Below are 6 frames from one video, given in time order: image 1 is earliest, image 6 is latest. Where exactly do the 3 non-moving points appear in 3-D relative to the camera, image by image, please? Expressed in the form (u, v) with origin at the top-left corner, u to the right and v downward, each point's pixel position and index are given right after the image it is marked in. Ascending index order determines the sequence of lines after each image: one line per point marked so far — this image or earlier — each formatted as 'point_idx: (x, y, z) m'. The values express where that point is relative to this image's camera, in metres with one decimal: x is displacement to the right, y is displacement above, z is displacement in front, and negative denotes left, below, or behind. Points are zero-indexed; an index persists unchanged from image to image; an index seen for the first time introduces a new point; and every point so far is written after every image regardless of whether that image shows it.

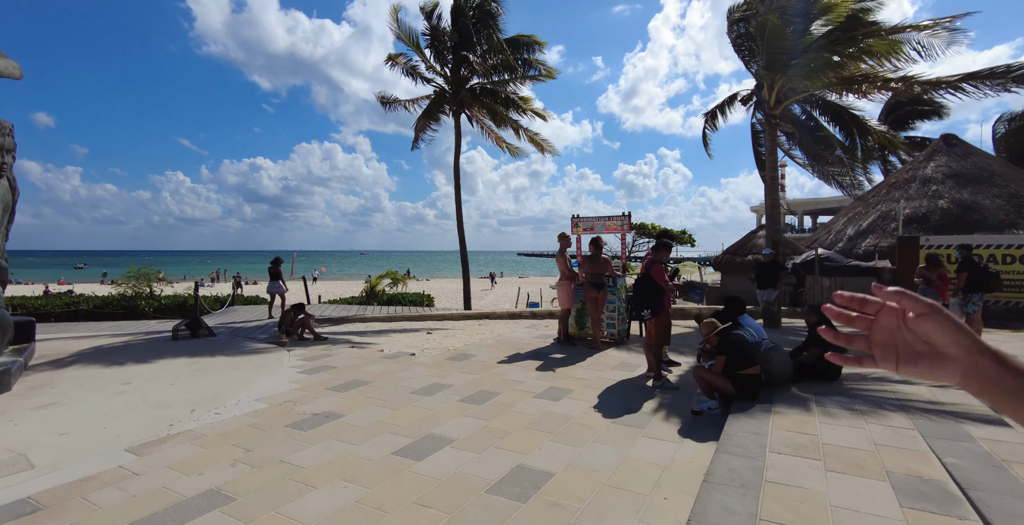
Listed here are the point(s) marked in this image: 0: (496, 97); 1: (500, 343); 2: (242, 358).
0: (-0.4, +4.5, +12.8) m
1: (-0.2, -1.3, +7.4) m
2: (-3.8, -1.3, +6.6) m
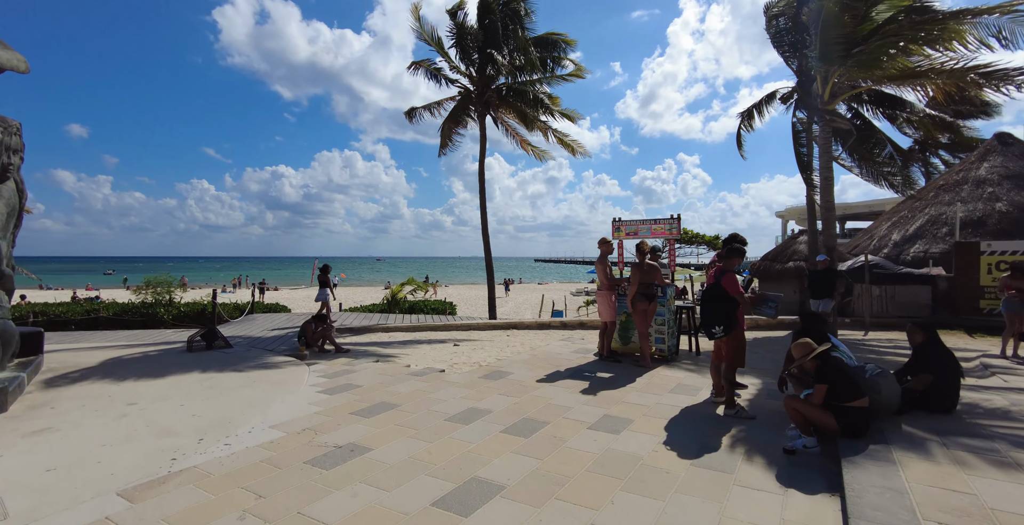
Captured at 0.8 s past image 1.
0: (+0.3, +4.3, +12.3) m
1: (+0.4, -1.4, +6.7) m
2: (-3.3, -1.4, +6.1) m
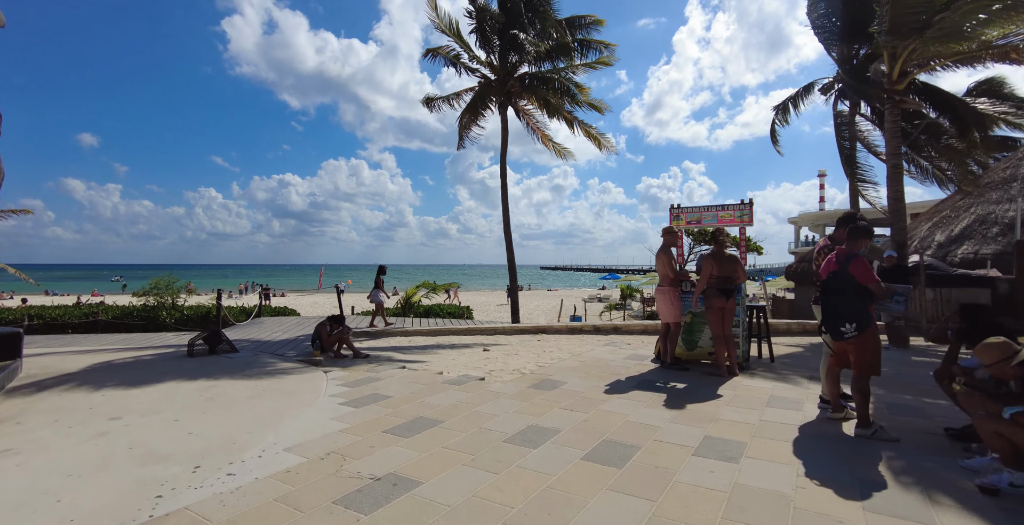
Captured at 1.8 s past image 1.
0: (+1.0, +4.4, +11.5) m
1: (+0.9, -1.3, +5.8) m
2: (-2.7, -1.3, +5.2) m
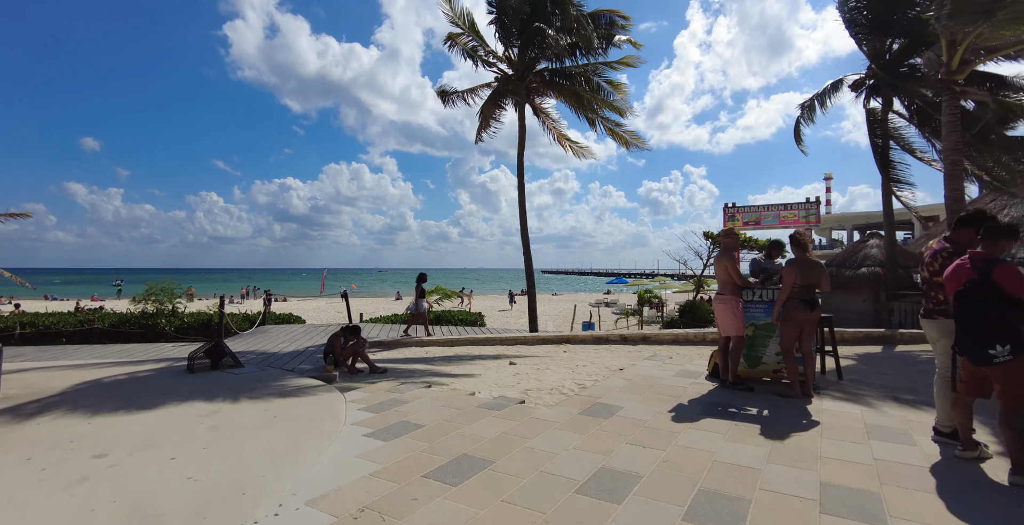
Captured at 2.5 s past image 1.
0: (+1.4, +4.2, +10.9) m
1: (+1.4, -1.4, +5.2) m
2: (-2.3, -1.4, +4.6) m
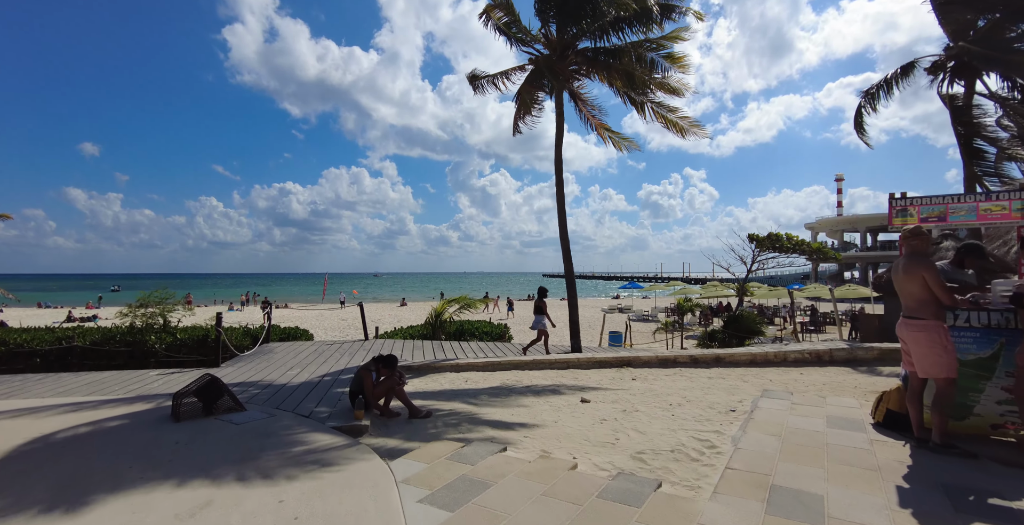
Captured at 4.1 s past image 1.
0: (+2.3, +4.1, +9.5) m
1: (+2.2, -1.5, +3.7) m
2: (-1.4, -1.5, +3.1) m
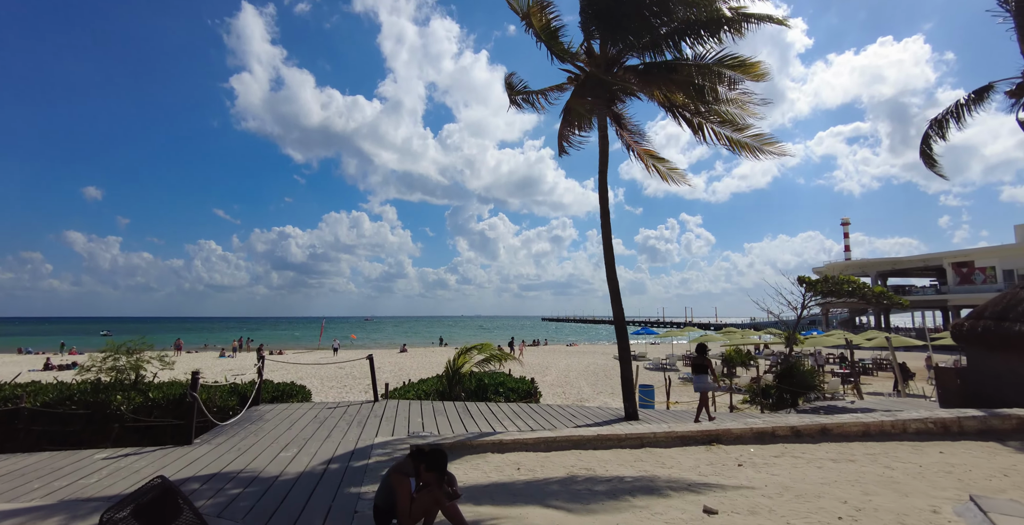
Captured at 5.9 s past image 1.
0: (+3.0, +3.3, +8.3) m
1: (+3.0, -1.7, +2.0) m
2: (-0.6, -1.7, +1.4) m
